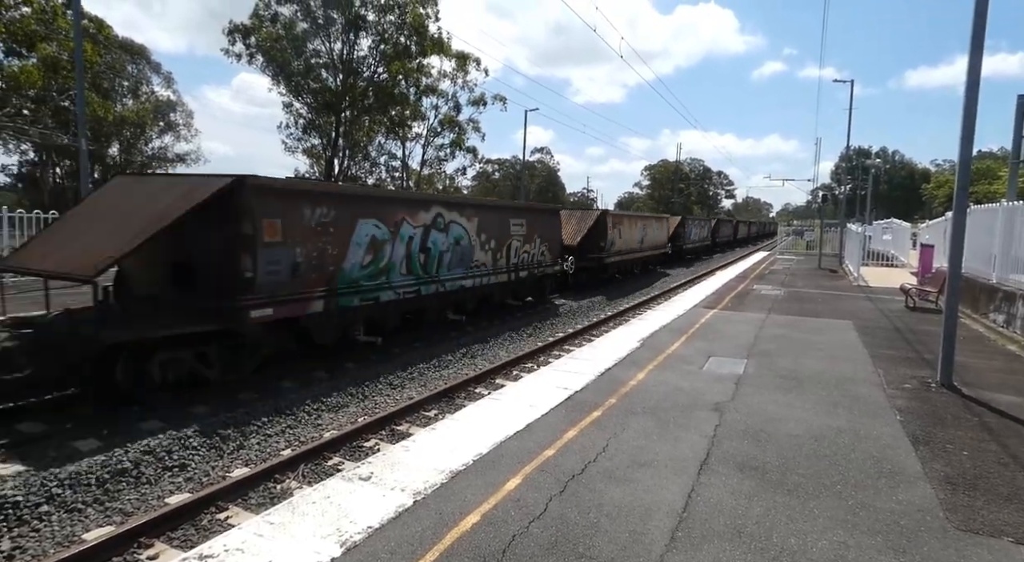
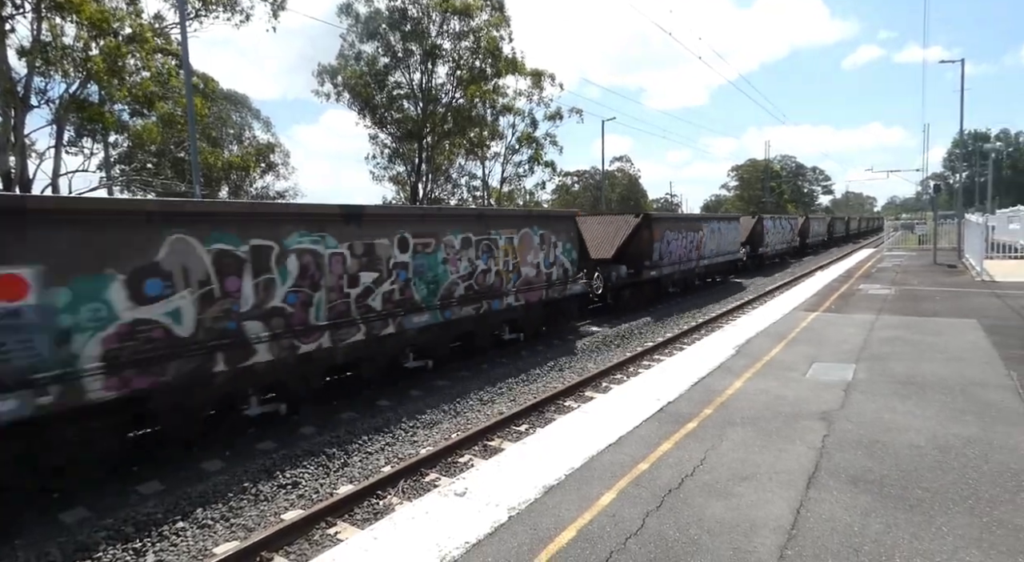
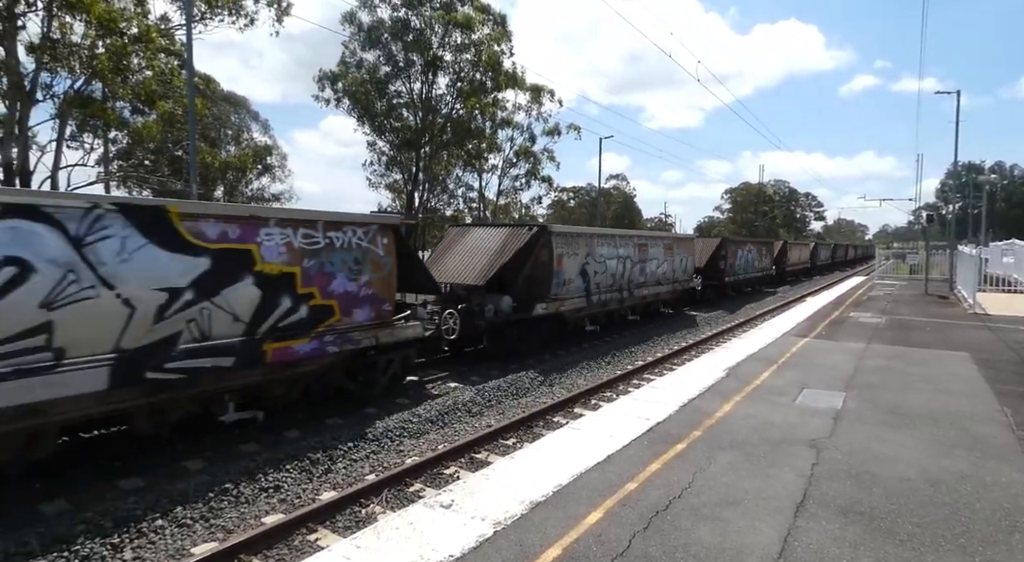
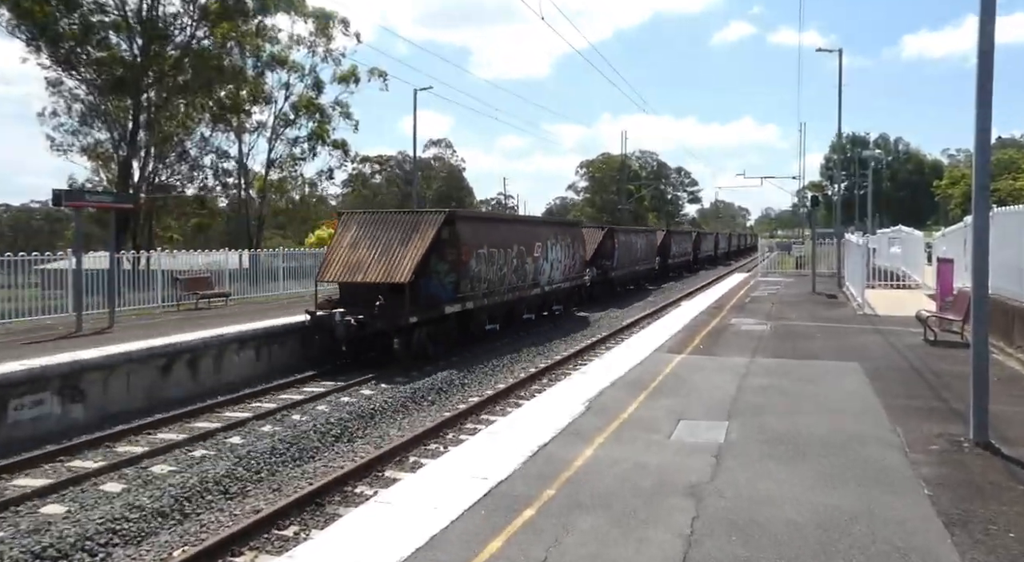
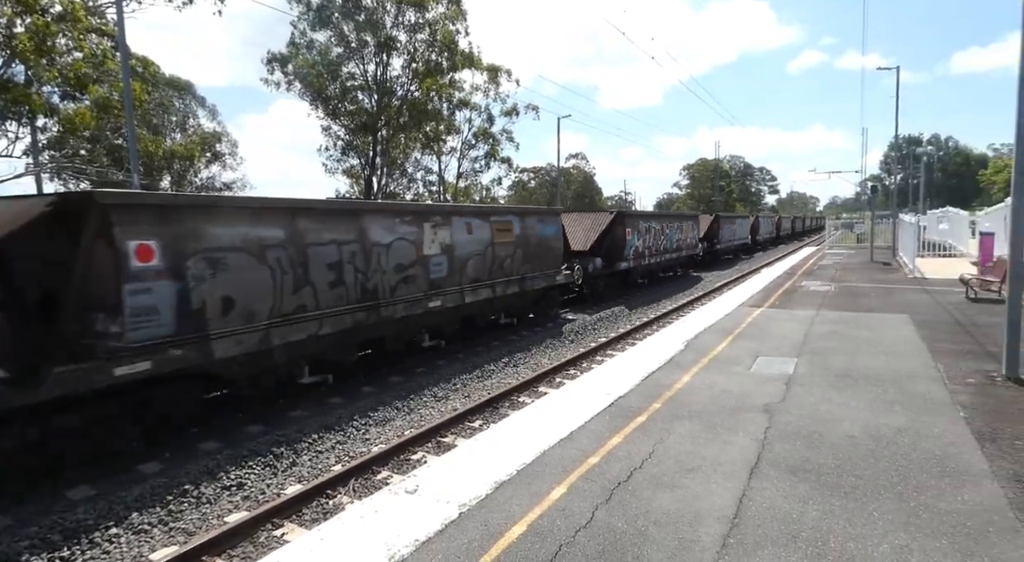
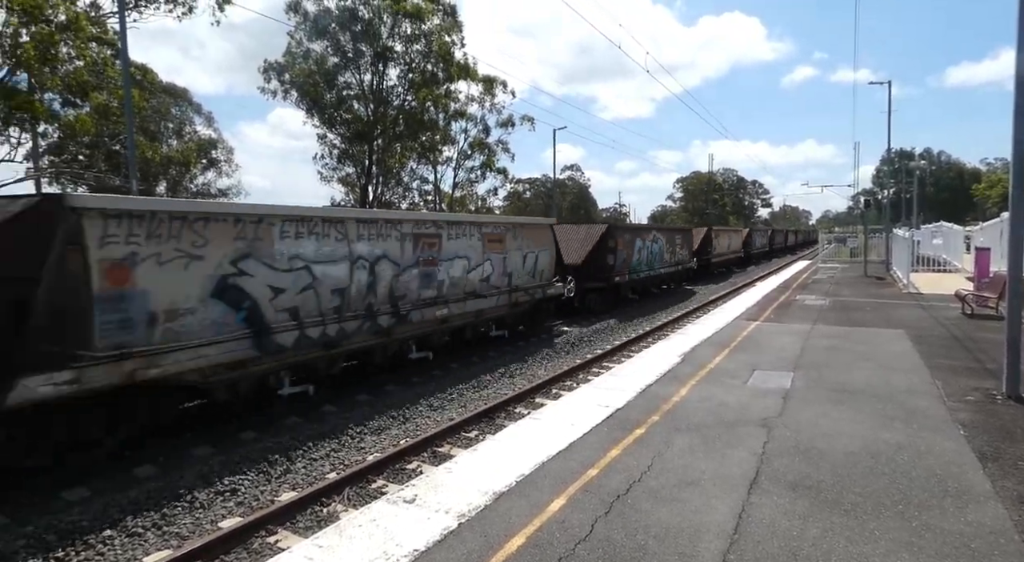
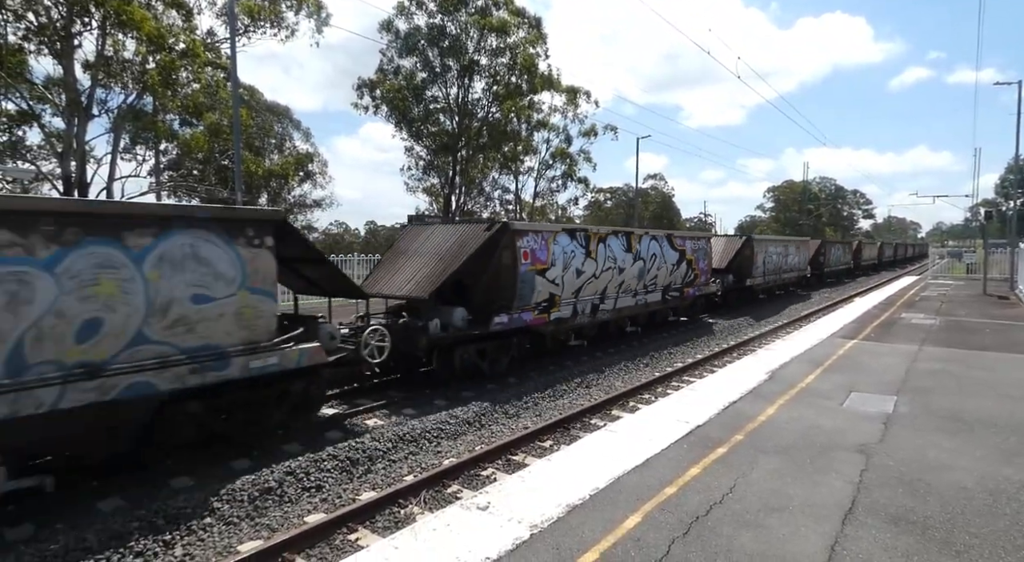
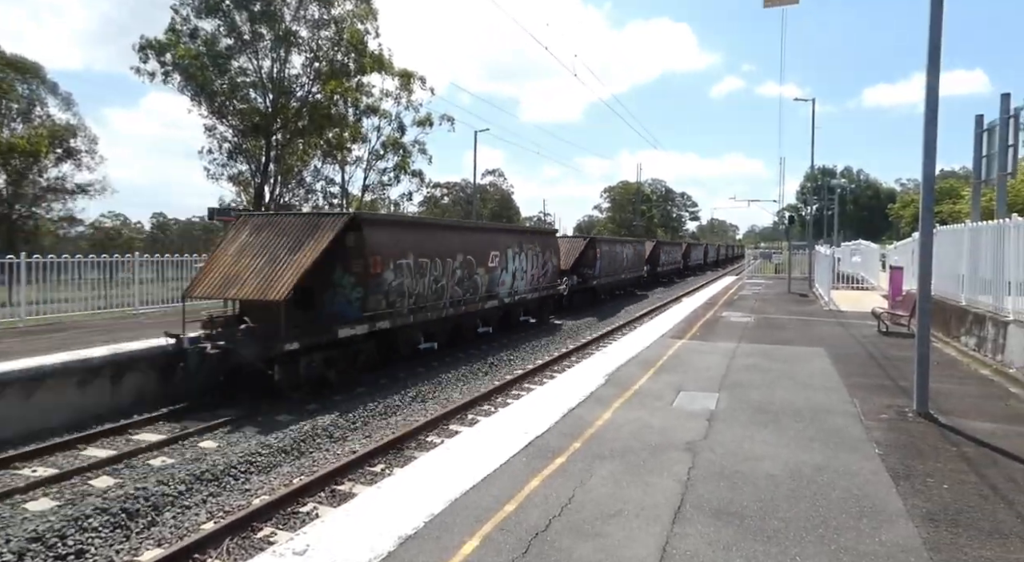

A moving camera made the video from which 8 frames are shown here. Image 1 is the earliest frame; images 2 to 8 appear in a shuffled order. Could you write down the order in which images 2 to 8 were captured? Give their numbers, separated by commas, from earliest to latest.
6, 3, 7, 2, 5, 8, 4
